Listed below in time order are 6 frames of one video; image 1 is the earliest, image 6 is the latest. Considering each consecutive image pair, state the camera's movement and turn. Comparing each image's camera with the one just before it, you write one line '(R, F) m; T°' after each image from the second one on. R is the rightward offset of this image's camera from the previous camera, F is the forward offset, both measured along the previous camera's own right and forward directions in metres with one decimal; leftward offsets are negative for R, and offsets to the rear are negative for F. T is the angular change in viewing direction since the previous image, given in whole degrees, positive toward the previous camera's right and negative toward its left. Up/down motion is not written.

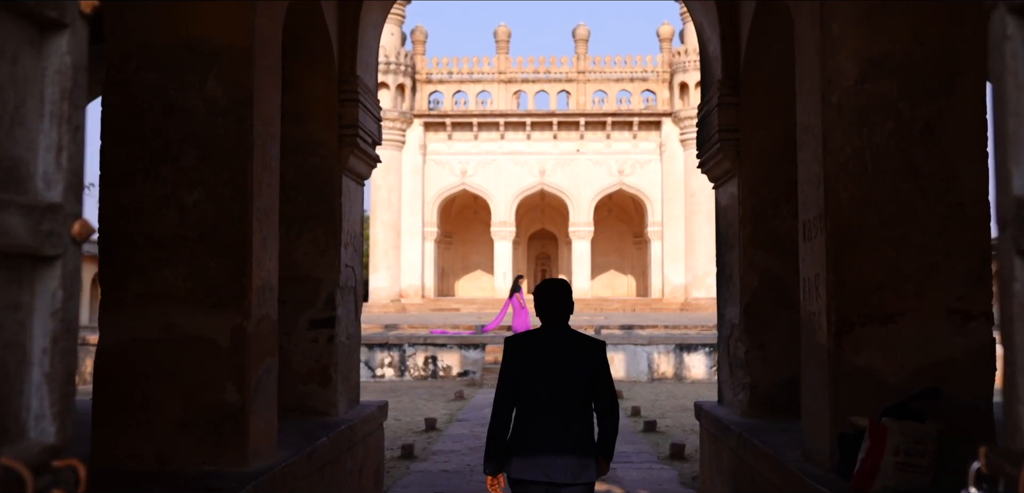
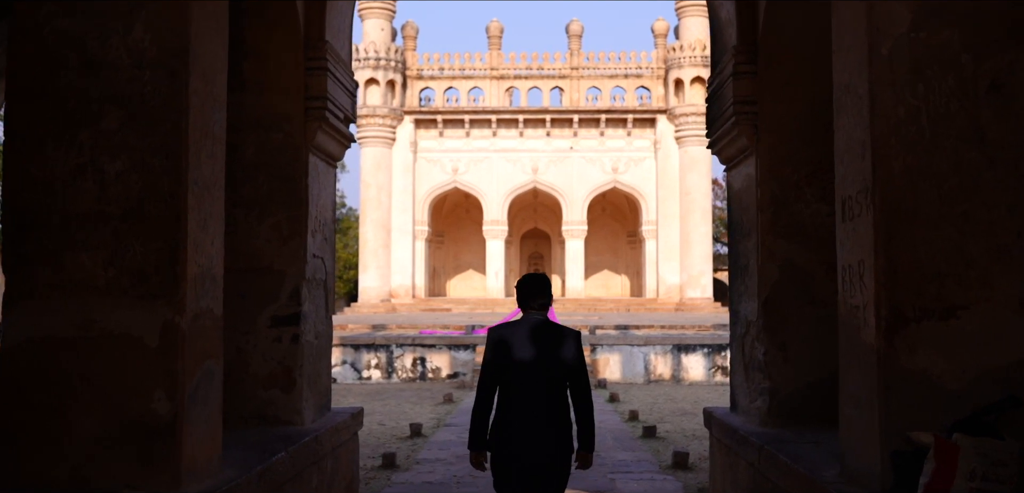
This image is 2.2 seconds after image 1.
(0.0, +0.6) m; 0°
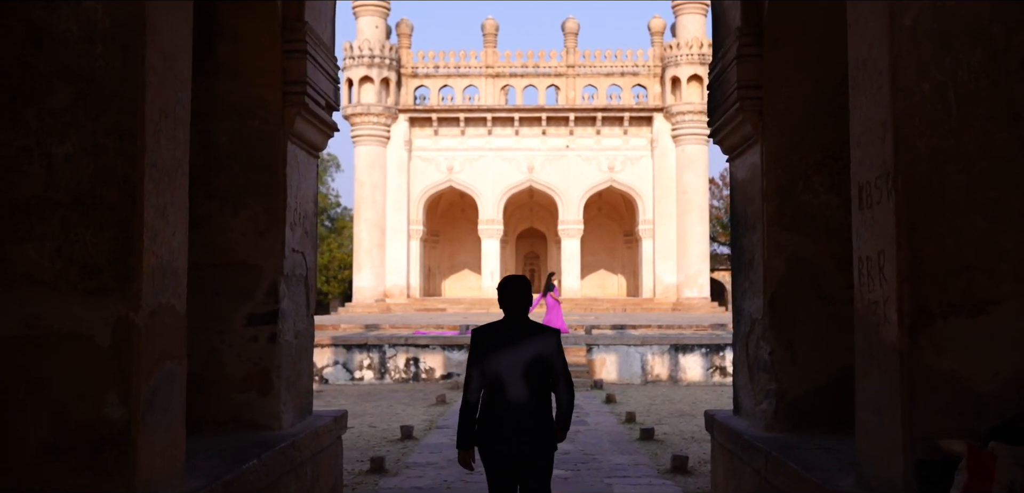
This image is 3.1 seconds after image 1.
(0.0, +0.3) m; 0°
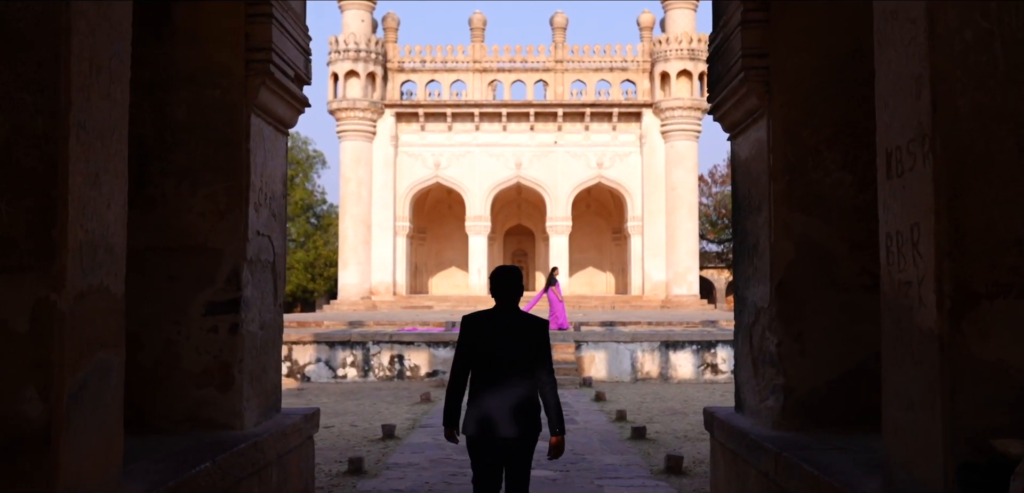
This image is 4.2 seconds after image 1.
(0.0, +0.4) m; +1°
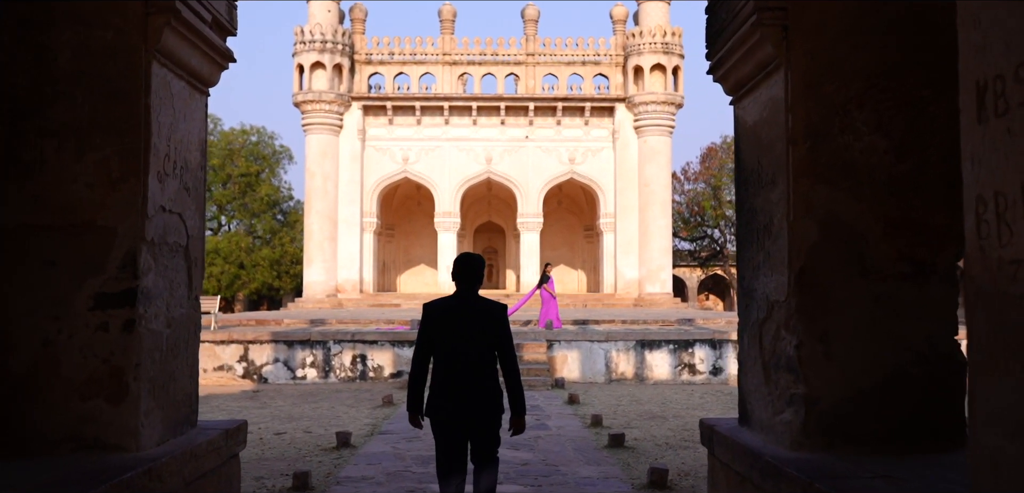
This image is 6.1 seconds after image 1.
(0.0, +0.7) m; +2°
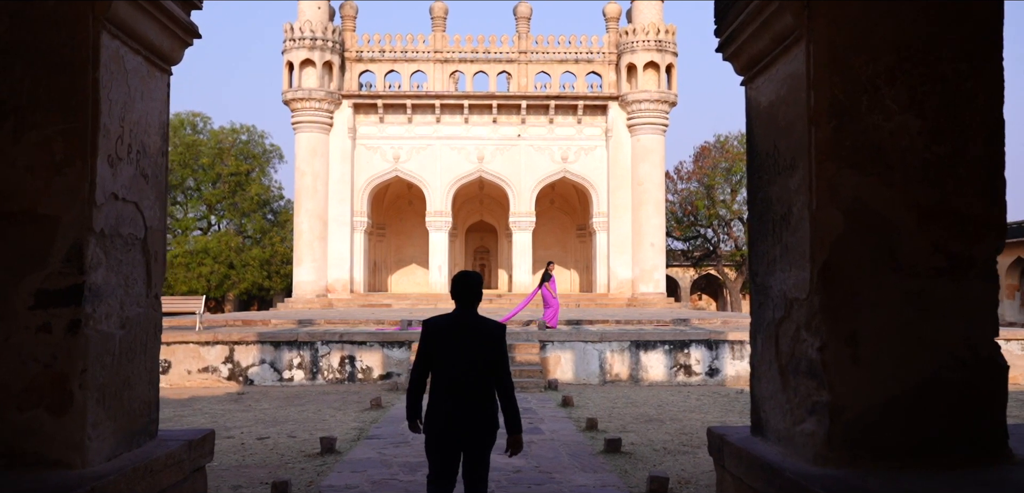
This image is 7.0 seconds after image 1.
(0.0, +0.3) m; 0°
